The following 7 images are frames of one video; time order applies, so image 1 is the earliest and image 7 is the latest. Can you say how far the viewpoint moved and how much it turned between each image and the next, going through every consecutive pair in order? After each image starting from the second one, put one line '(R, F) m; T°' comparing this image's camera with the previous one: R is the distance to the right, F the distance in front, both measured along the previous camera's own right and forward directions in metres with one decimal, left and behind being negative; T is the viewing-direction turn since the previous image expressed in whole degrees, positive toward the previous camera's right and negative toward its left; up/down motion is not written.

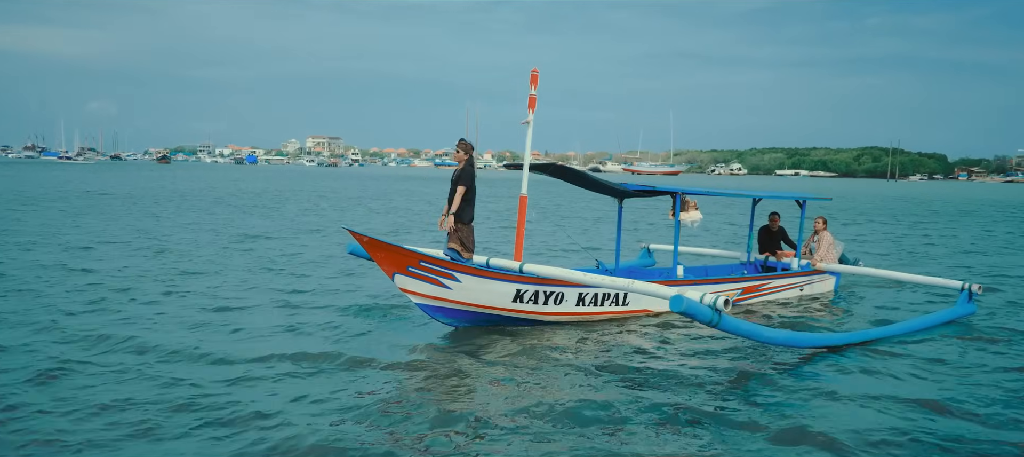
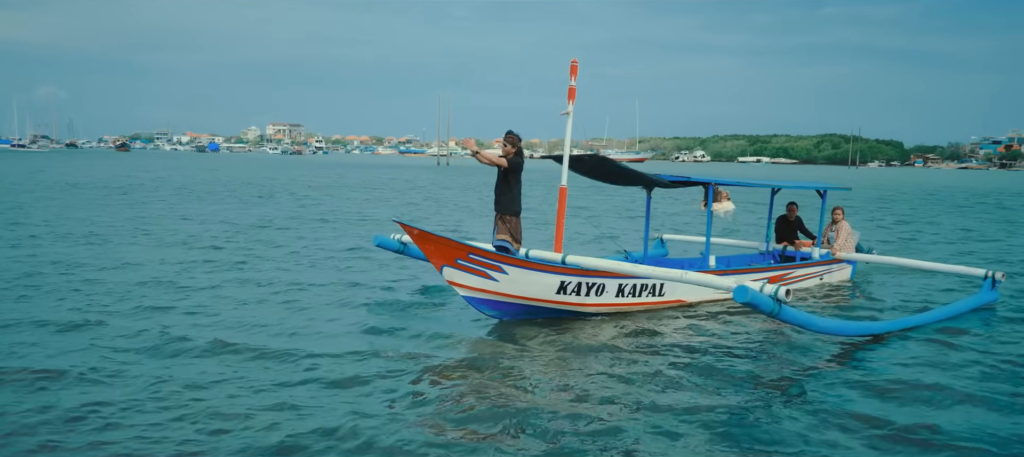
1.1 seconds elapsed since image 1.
(-1.3, +0.2) m; +3°
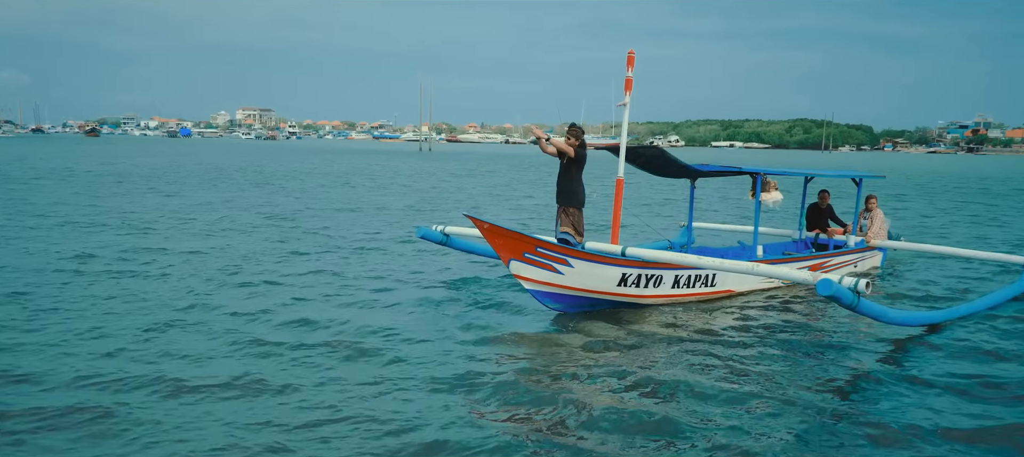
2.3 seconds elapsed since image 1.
(-1.4, +0.2) m; +2°
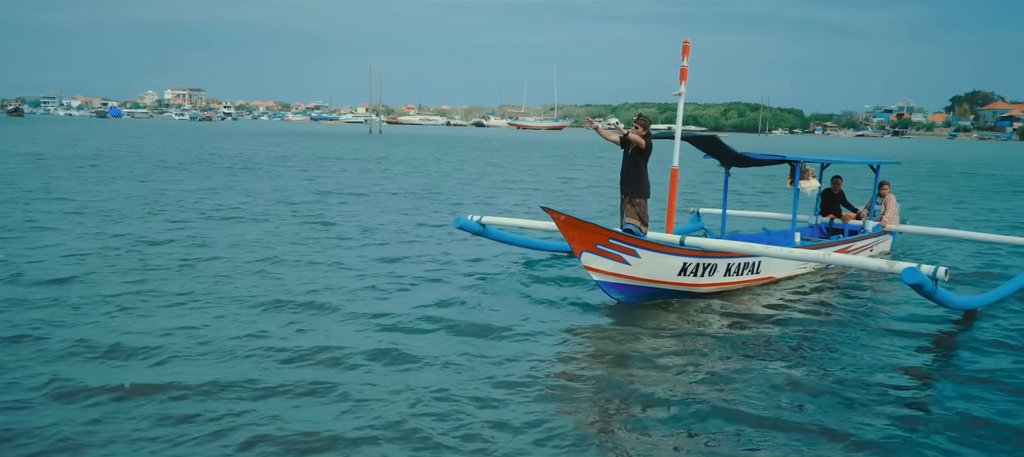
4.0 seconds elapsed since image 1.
(-2.0, +0.2) m; +5°
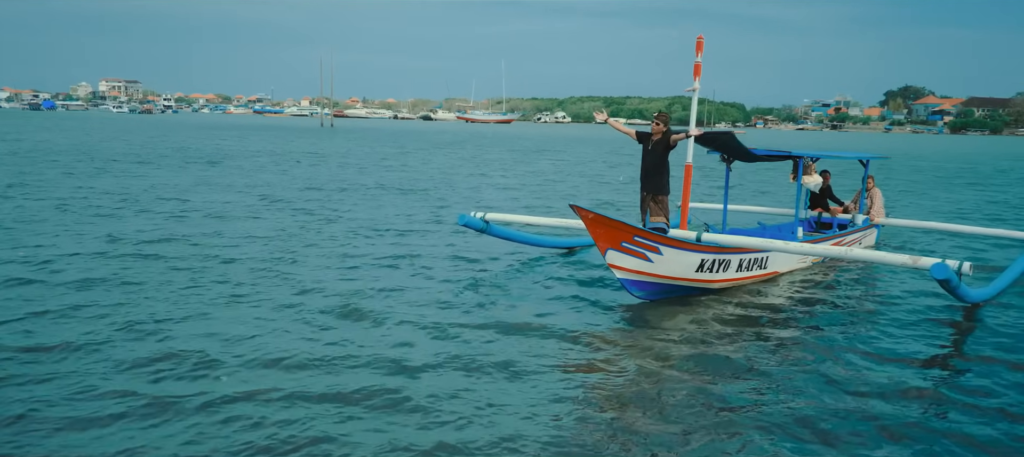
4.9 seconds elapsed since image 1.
(-1.2, +0.2) m; +4°
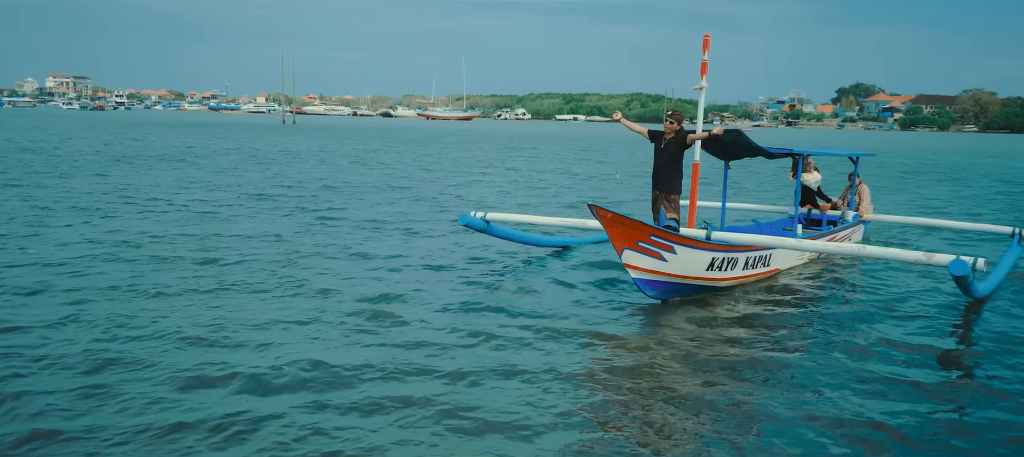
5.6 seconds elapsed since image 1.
(-0.8, +0.2) m; +3°
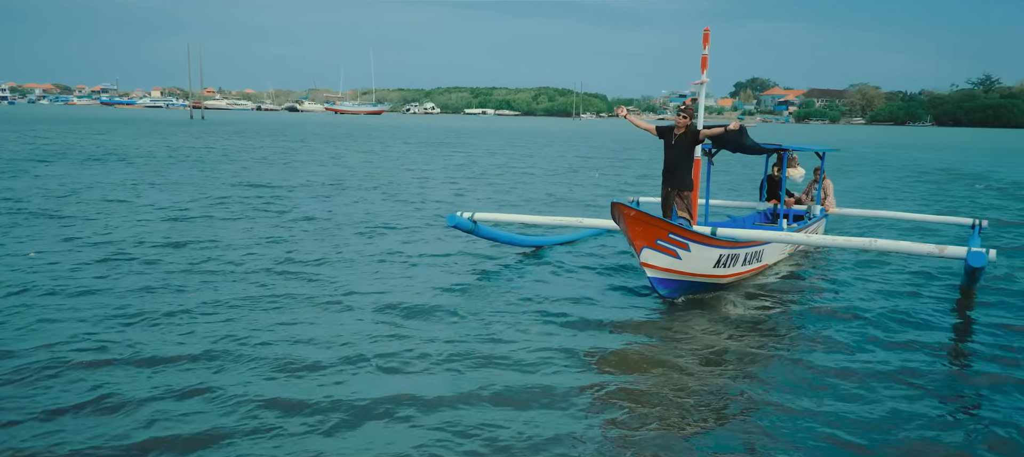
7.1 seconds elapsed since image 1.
(-1.6, +0.5) m; +6°
